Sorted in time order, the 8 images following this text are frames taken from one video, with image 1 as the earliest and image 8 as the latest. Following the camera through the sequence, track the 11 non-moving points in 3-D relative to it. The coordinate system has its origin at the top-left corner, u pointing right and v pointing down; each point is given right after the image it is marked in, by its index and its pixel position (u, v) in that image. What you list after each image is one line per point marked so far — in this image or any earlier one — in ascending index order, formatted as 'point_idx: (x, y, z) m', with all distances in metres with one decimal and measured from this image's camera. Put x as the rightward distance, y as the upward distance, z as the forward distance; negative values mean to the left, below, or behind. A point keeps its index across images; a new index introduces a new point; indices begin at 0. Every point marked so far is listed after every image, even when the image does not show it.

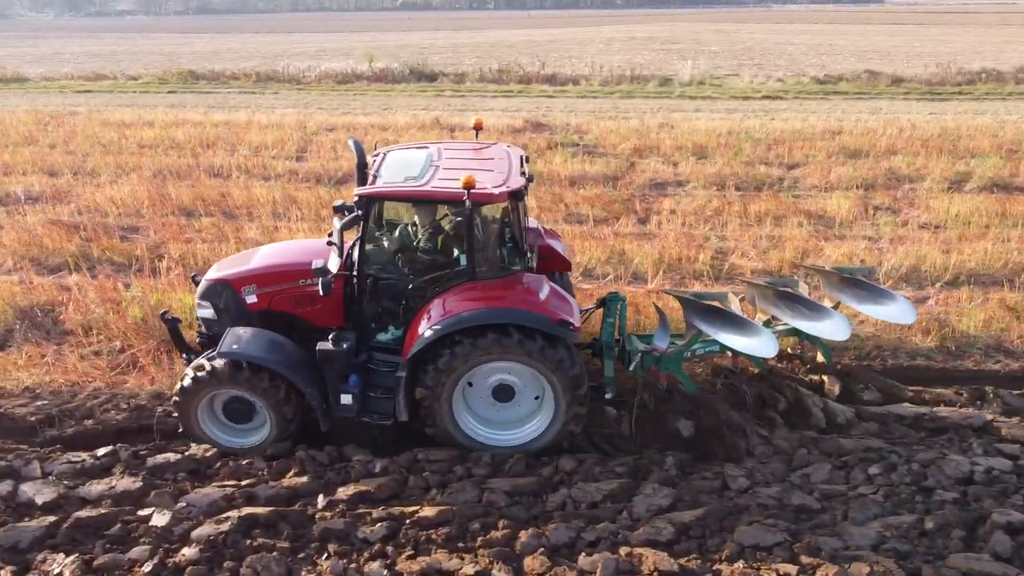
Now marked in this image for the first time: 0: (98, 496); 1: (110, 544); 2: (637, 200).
0: (-2.1, -1.0, +4.6) m
1: (-1.9, -1.2, +4.3) m
2: (+1.5, +1.1, +11.3) m
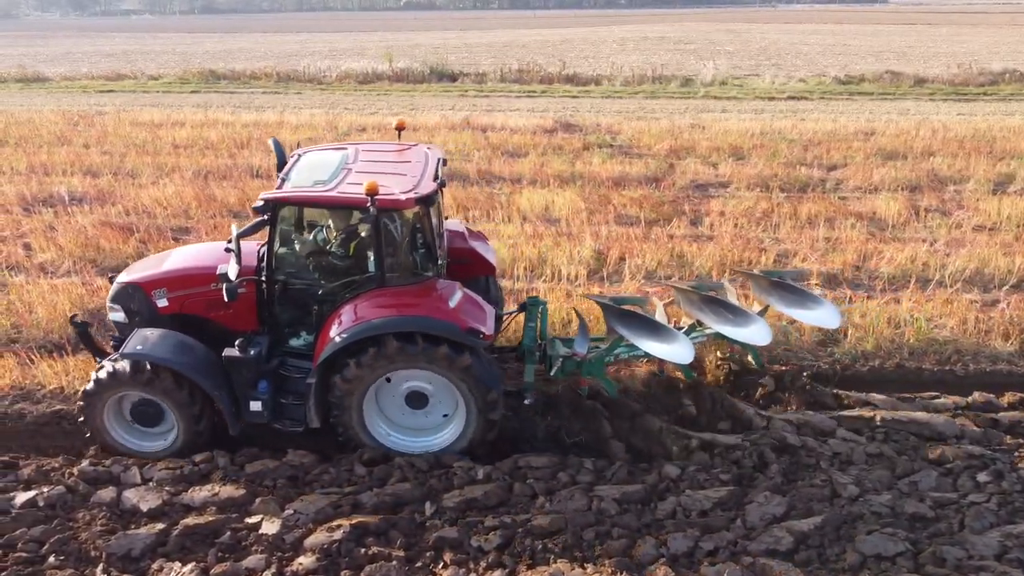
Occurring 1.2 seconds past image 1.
0: (-1.5, -1.1, +4.5) m
1: (-1.3, -1.2, +4.2) m
2: (+2.1, +1.1, +11.2) m
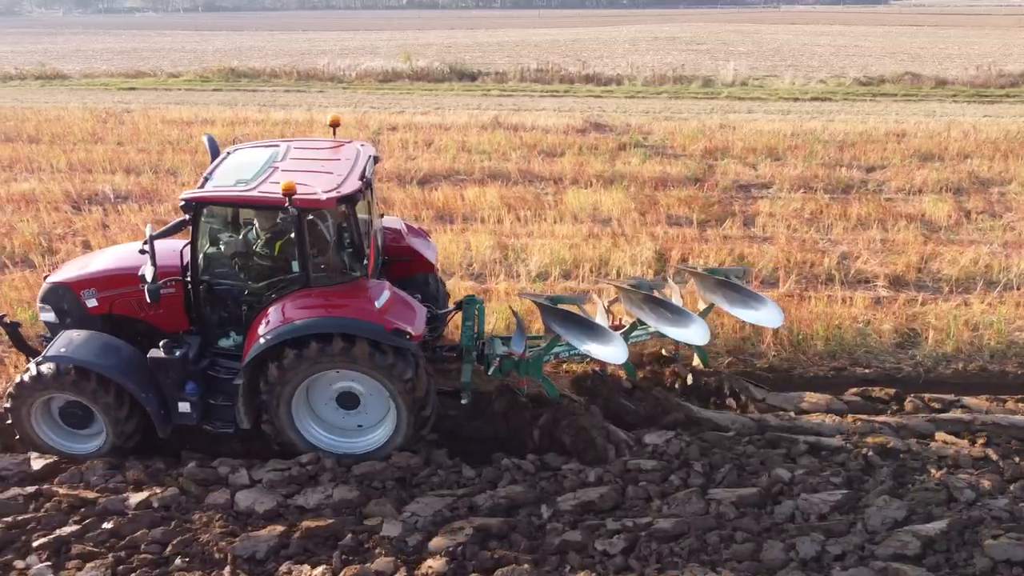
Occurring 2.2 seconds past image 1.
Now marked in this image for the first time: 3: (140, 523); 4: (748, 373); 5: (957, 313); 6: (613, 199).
0: (-1.0, -1.1, +4.5) m
1: (-0.8, -1.2, +4.2) m
2: (+2.6, +1.1, +11.2) m
3: (-1.8, -1.1, +4.3) m
4: (+1.6, -0.6, +6.4) m
5: (+3.4, -0.2, +7.1) m
6: (+1.2, +1.1, +10.8) m
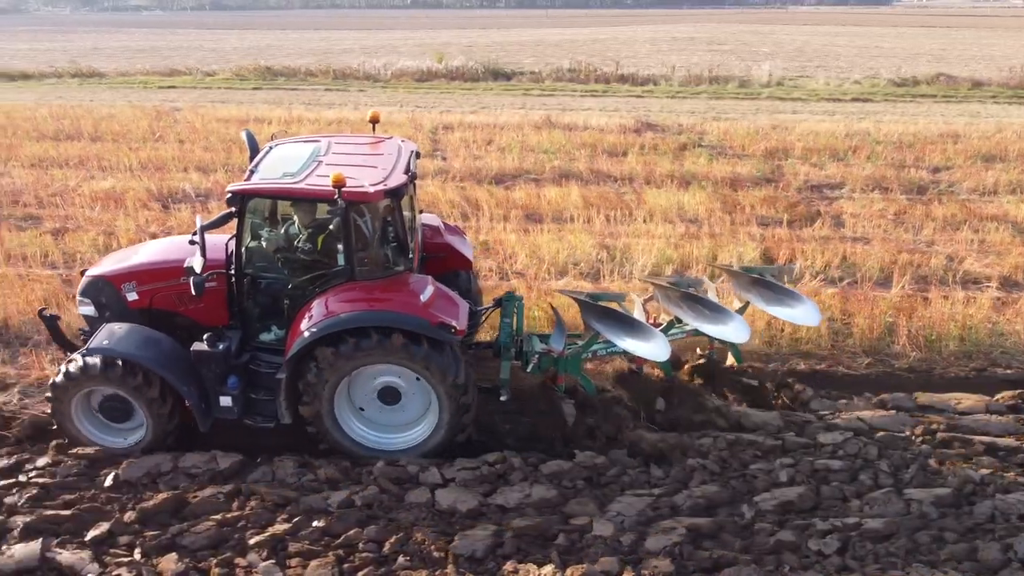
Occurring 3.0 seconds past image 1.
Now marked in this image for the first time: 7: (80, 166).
0: (0.0, -1.1, +4.5) m
1: (+0.2, -1.2, +4.2) m
2: (+3.6, +1.0, +11.2) m
3: (-0.8, -1.1, +4.3) m
4: (+2.6, -0.6, +6.4) m
5: (+4.4, -0.2, +7.1) m
6: (+2.2, +1.1, +10.8) m
7: (-5.8, +1.6, +12.4) m
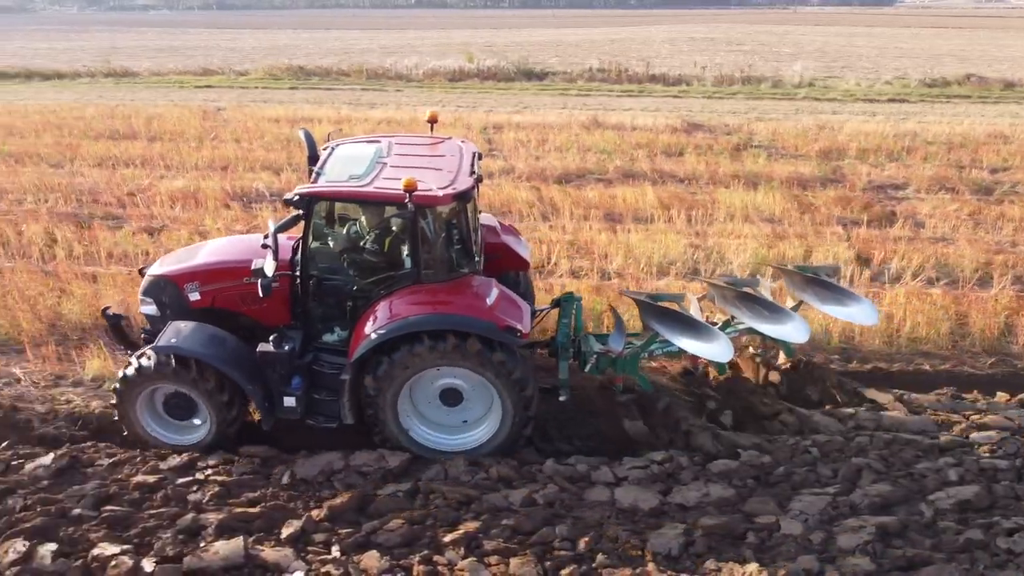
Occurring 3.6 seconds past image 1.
0: (+0.9, -1.1, +4.5) m
1: (+1.1, -1.2, +4.2) m
2: (+4.5, +1.0, +11.2) m
3: (+0.1, -1.1, +4.3) m
4: (+3.5, -0.6, +6.4) m
5: (+5.3, -0.2, +7.1) m
6: (+3.1, +1.1, +10.9) m
7: (-4.9, +1.7, +12.4) m
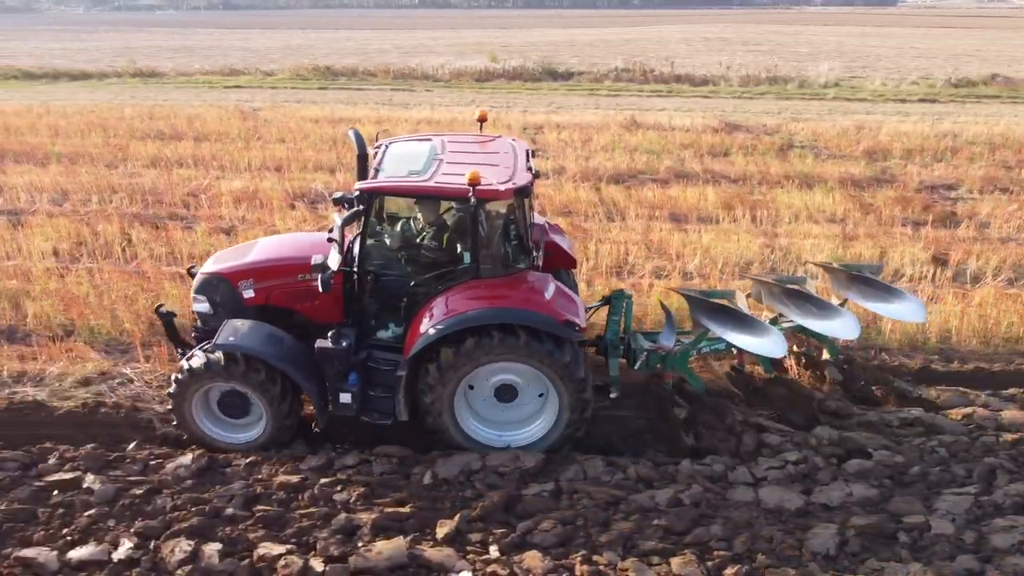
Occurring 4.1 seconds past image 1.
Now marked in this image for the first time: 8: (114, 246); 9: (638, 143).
0: (+1.6, -1.1, +4.5) m
1: (+1.8, -1.2, +4.2) m
2: (+5.2, +1.0, +11.2) m
3: (+0.8, -1.1, +4.3) m
4: (+4.2, -0.6, +6.4) m
5: (+6.0, -0.2, +7.1) m
6: (+3.8, +1.1, +10.9) m
7: (-4.2, +1.7, +12.4) m
8: (-3.6, +0.4, +8.4) m
9: (+2.0, +2.3, +14.7) m
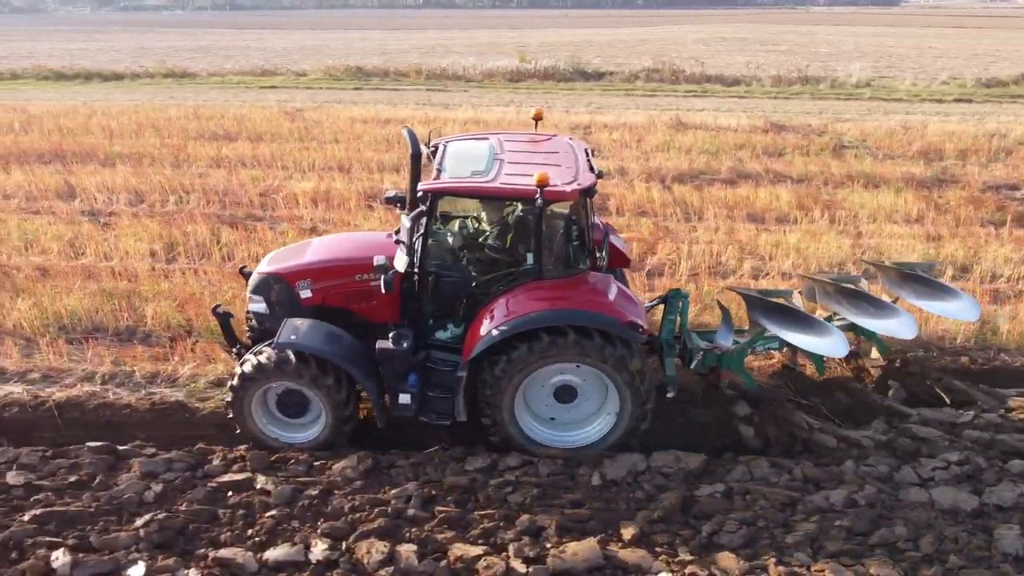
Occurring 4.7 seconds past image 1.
0: (+2.5, -1.1, +4.5) m
1: (+2.7, -1.2, +4.2) m
2: (+6.1, +1.0, +11.2) m
3: (+1.7, -1.1, +4.3) m
4: (+5.1, -0.6, +6.4) m
5: (+6.9, -0.2, +7.1) m
6: (+4.6, +1.1, +10.9) m
7: (-3.3, +1.6, +12.4) m
8: (-2.8, +0.4, +8.4) m
9: (+2.9, +2.3, +14.7) m
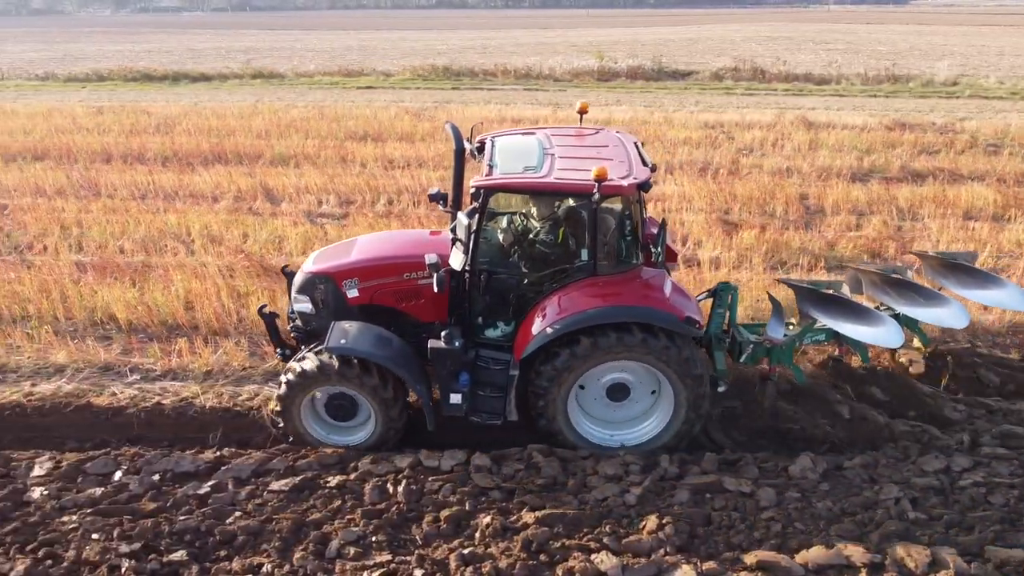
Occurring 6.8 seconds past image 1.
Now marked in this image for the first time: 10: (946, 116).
0: (+4.8, -1.0, +4.5) m
1: (+5.0, -1.2, +4.1) m
2: (+8.4, +1.1, +11.1) m
3: (+4.0, -1.1, +4.3) m
4: (+7.4, -0.6, +6.3) m
5: (+9.2, -0.2, +7.0) m
6: (+7.0, +1.1, +10.8) m
7: (-1.0, +1.6, +12.3) m
8: (-0.4, +0.4, +8.3) m
9: (+5.2, +2.4, +14.7) m
10: (+8.9, +3.6, +18.7) m
